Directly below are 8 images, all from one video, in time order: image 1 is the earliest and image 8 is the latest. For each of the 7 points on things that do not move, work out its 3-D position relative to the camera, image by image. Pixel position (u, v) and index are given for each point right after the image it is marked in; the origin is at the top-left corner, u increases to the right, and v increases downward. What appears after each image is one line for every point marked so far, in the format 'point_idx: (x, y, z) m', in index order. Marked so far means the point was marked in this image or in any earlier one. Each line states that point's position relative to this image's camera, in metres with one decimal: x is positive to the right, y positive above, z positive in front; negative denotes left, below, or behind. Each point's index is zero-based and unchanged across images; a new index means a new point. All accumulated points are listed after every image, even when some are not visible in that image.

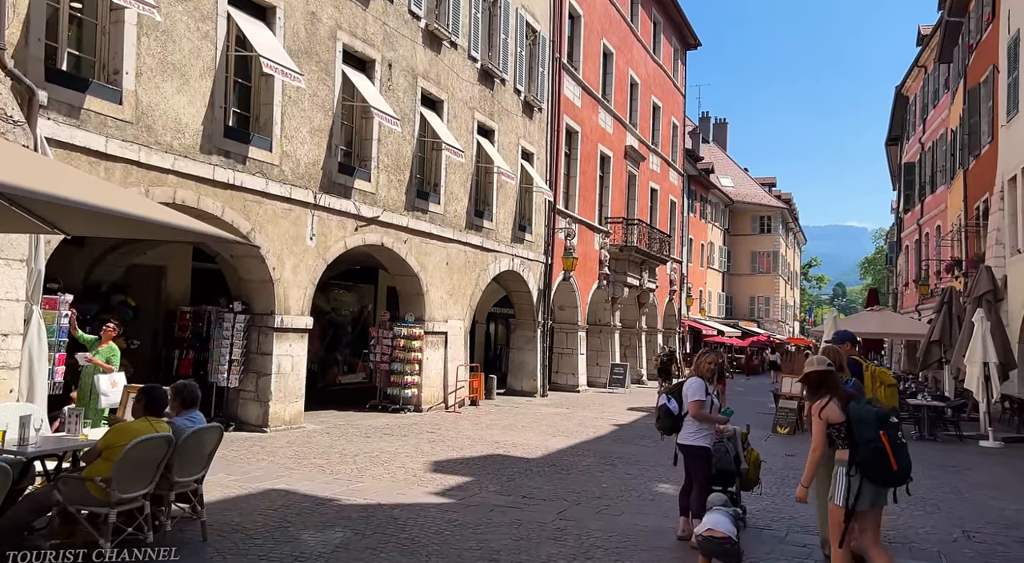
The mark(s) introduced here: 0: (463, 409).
0: (-0.9, -2.4, +17.5) m
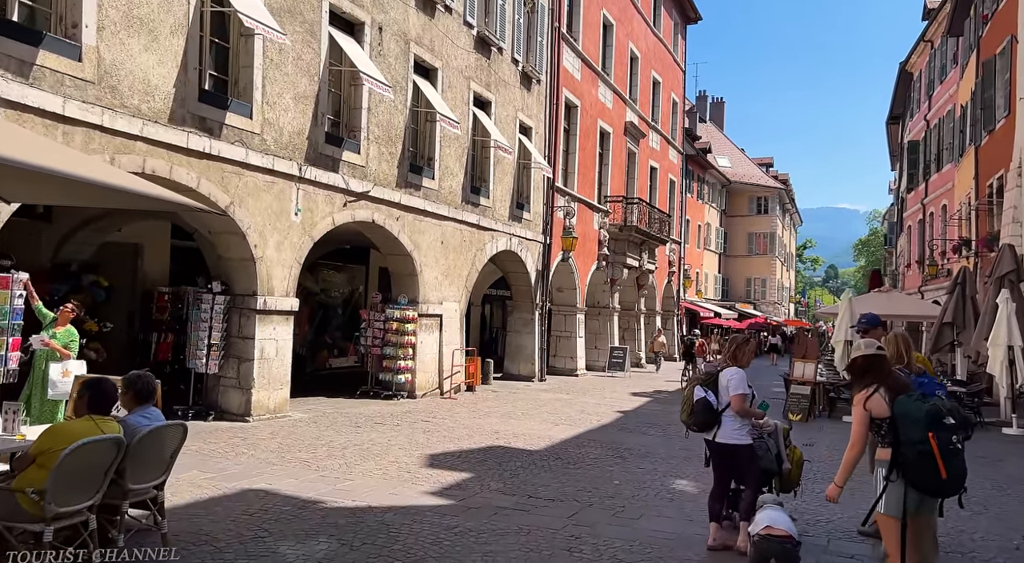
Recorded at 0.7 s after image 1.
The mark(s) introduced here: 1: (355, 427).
0: (-1.0, -2.0, +16.7) m
1: (-1.9, -1.8, +11.3) m
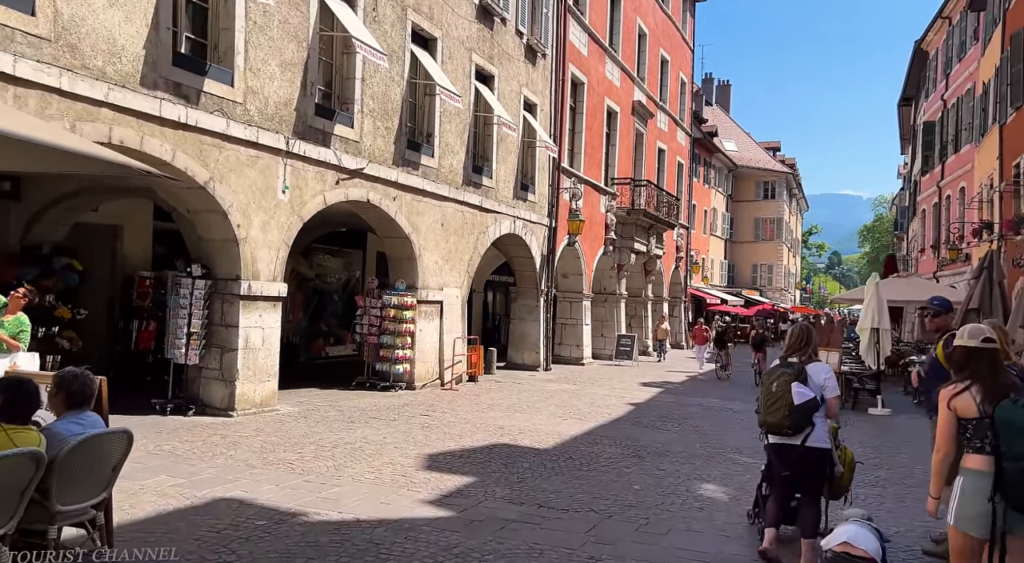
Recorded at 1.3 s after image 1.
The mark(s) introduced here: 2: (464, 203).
0: (-0.9, -1.8, +15.8) m
1: (-1.9, -1.6, +10.5) m
2: (-0.8, +1.4, +16.1) m
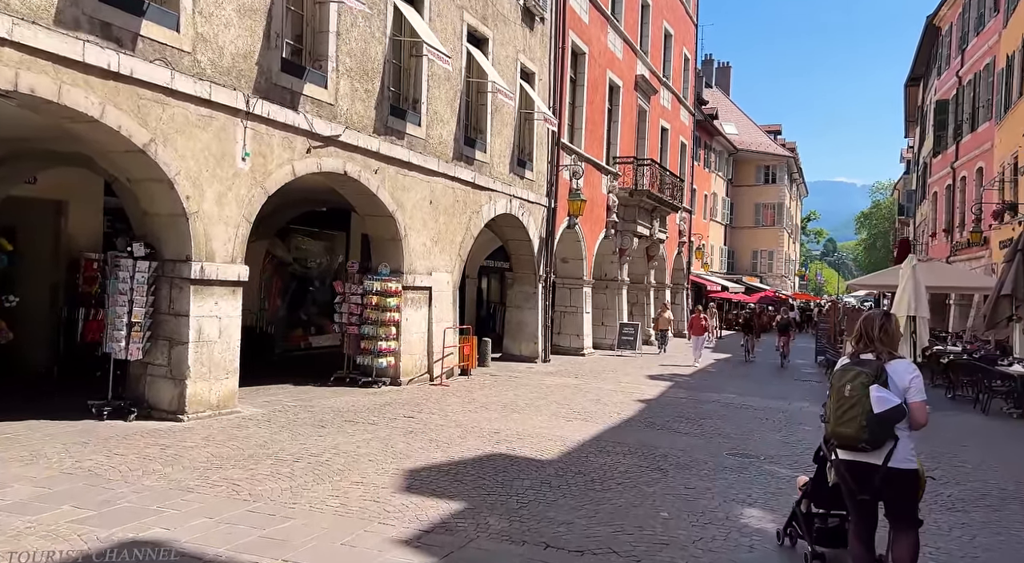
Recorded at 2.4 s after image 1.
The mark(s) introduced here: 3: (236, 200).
0: (-0.9, -1.5, +14.3) m
1: (-1.9, -1.4, +9.0) m
2: (-0.9, +1.6, +14.6) m
3: (-2.8, +0.8, +9.4) m
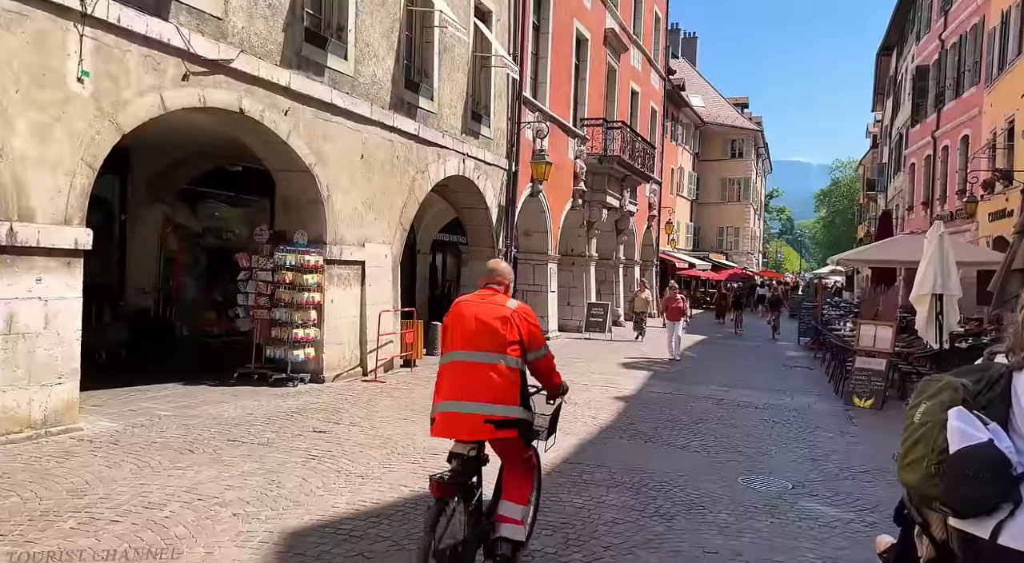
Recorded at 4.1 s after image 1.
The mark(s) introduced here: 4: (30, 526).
0: (-1.6, -1.2, +11.8) m
1: (-2.3, -1.2, +6.4) m
2: (-1.5, +2.0, +12.0) m
3: (-3.2, +1.1, +6.7) m
4: (-2.4, -1.2, +4.6) m
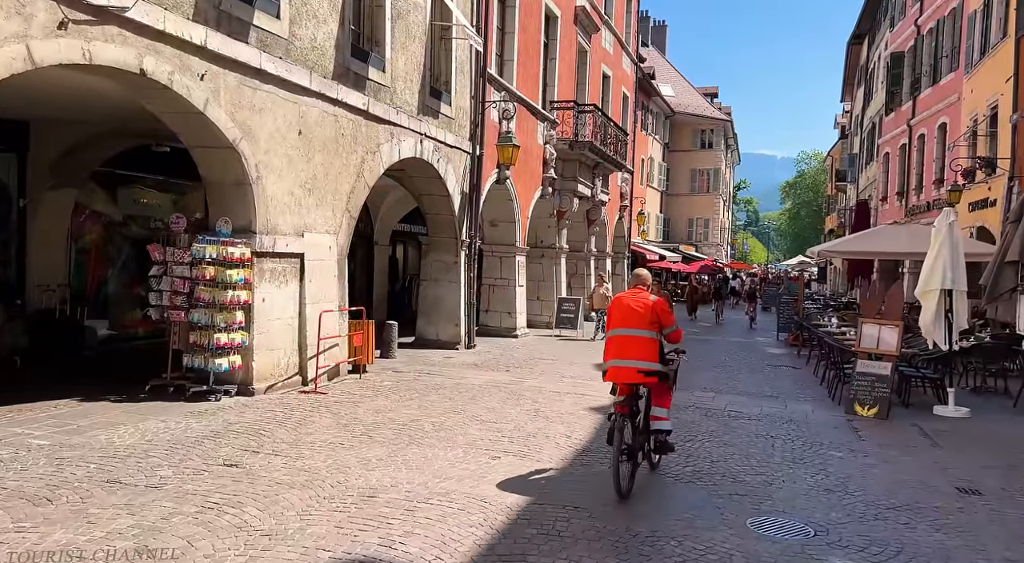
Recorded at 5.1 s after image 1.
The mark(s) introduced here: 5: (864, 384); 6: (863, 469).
0: (-2.0, -1.1, +10.3) m
1: (-2.5, -1.2, +4.9) m
2: (-2.0, +2.0, +10.5) m
3: (-3.5, +1.1, +5.2) m
4: (-2.6, -1.2, +3.1) m
5: (+4.7, -1.4, +12.6) m
6: (+3.5, -1.9, +9.1) m
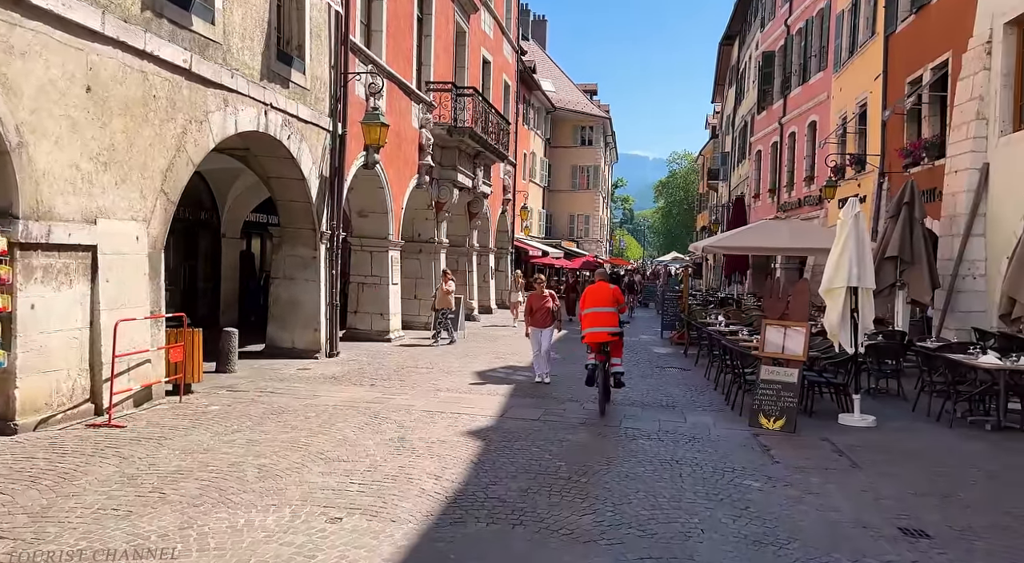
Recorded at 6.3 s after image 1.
0: (-3.3, -1.1, +8.2) m
1: (-3.1, -1.2, +2.7) m
2: (-3.3, +2.0, +8.3) m
3: (-4.1, +1.0, +2.8) m
4: (-3.0, -1.3, +0.9) m
5: (+3.1, -1.3, +11.2) m
6: (+2.3, -1.9, +7.7) m
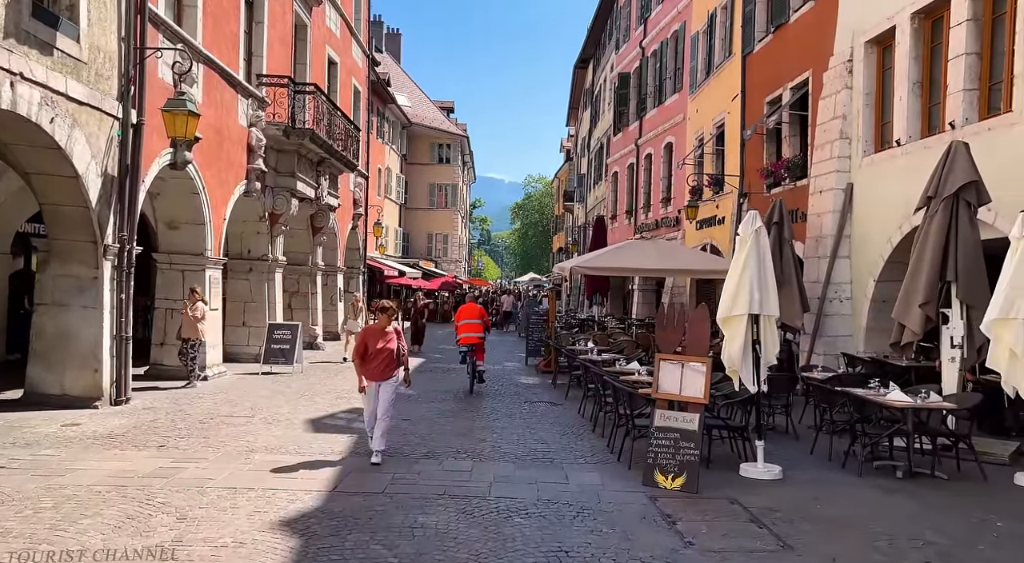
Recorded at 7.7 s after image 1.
0: (-4.3, -1.3, +5.1) m
1: (-3.3, -1.3, -0.2) m
2: (-4.3, +1.8, +5.3) m
3: (-4.3, +1.0, -0.2) m
4: (-2.9, -1.3, -2.0) m
5: (+1.6, -1.6, +9.1) m
6: (+1.3, -2.0, +5.5) m
